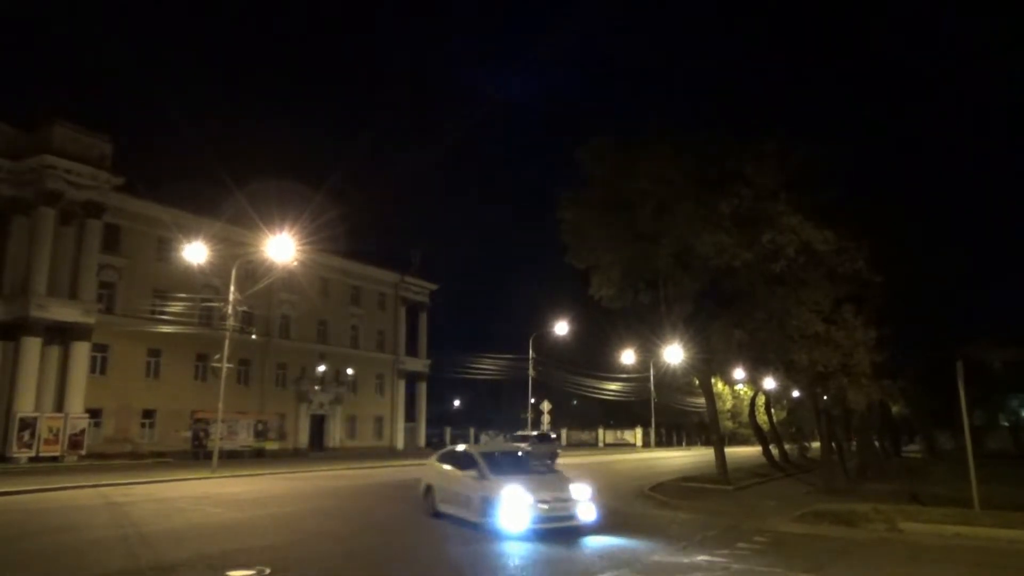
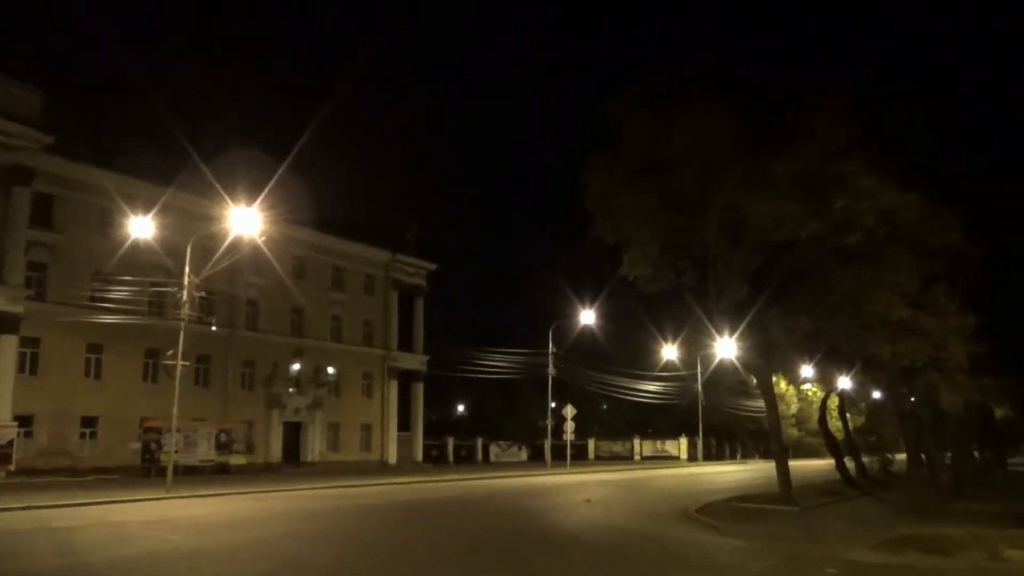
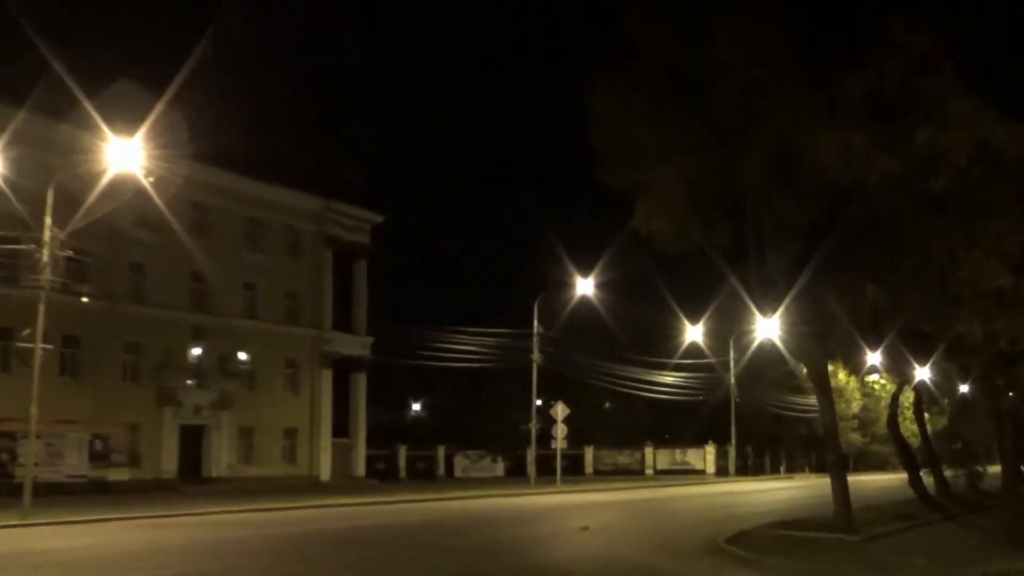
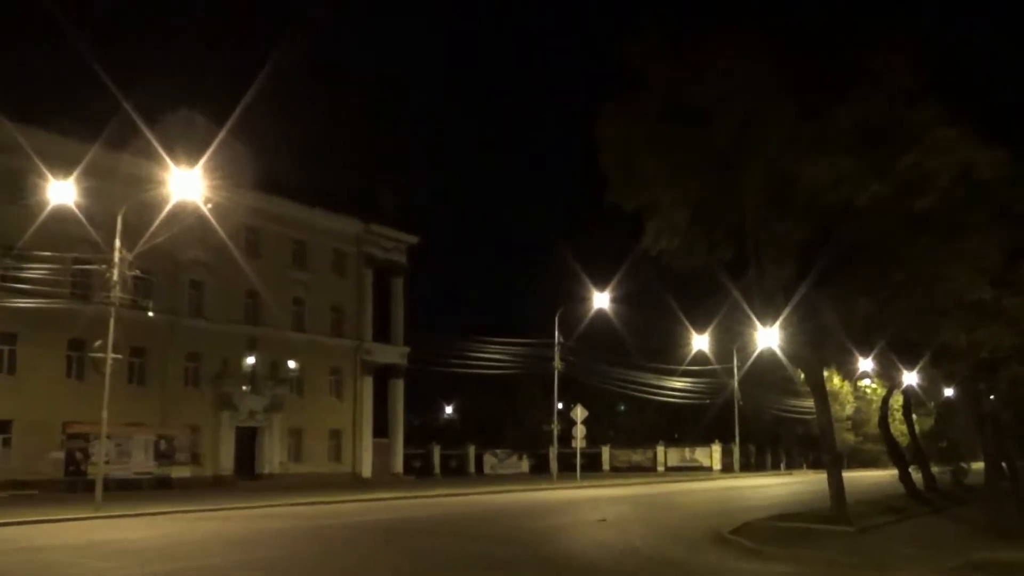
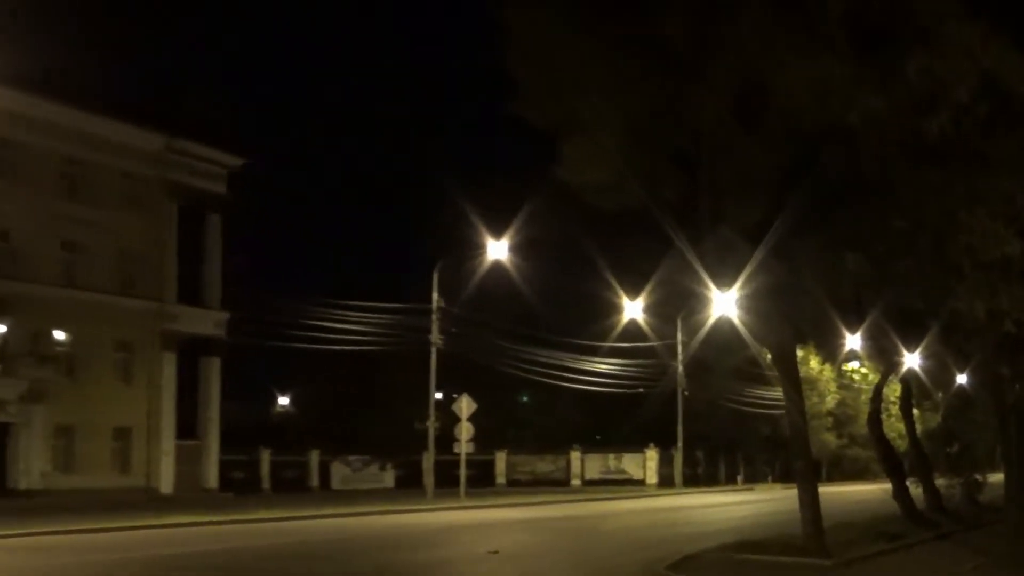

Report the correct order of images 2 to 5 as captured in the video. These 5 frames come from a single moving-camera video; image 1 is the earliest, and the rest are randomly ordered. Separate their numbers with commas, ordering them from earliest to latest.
2, 4, 3, 5
